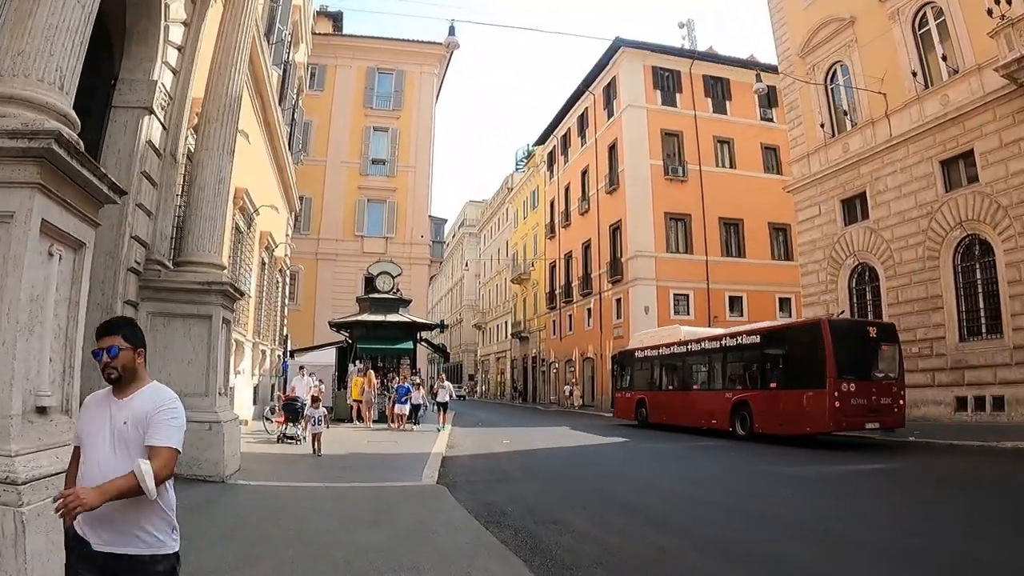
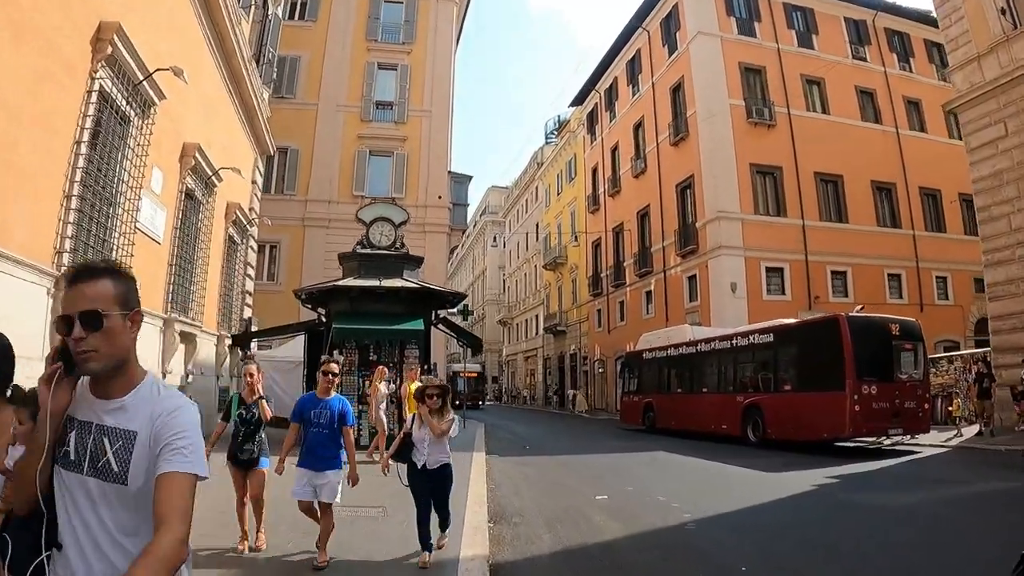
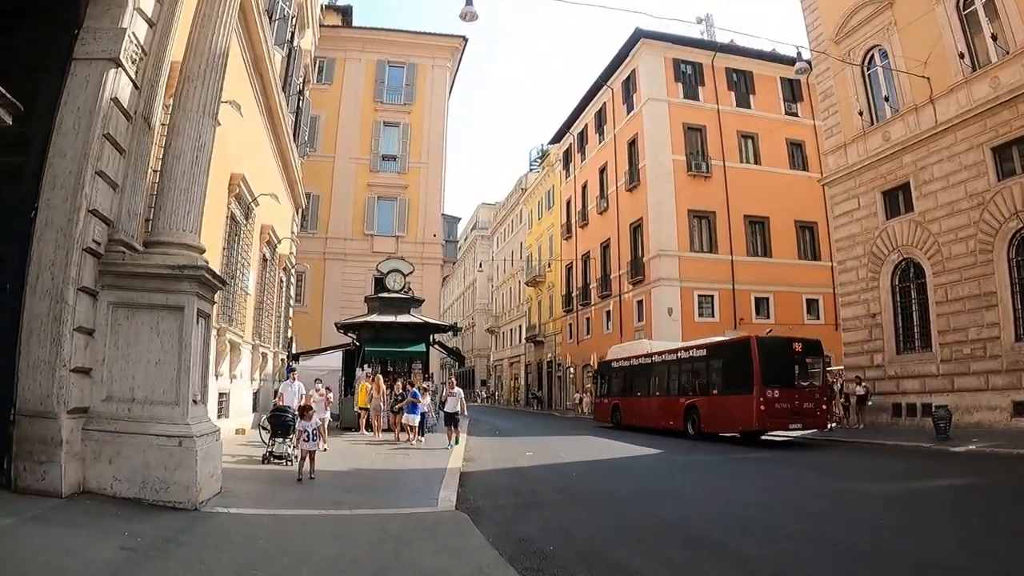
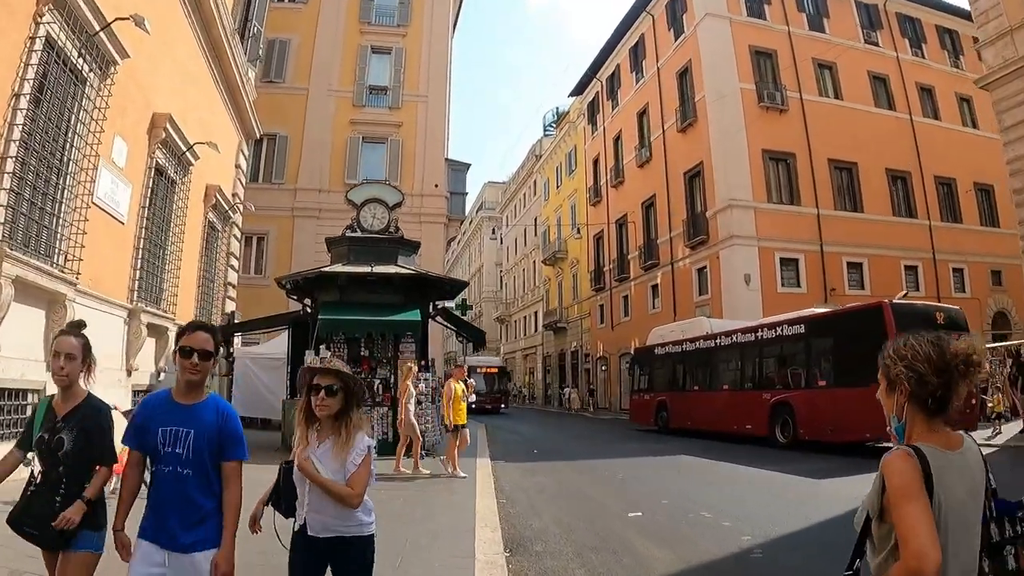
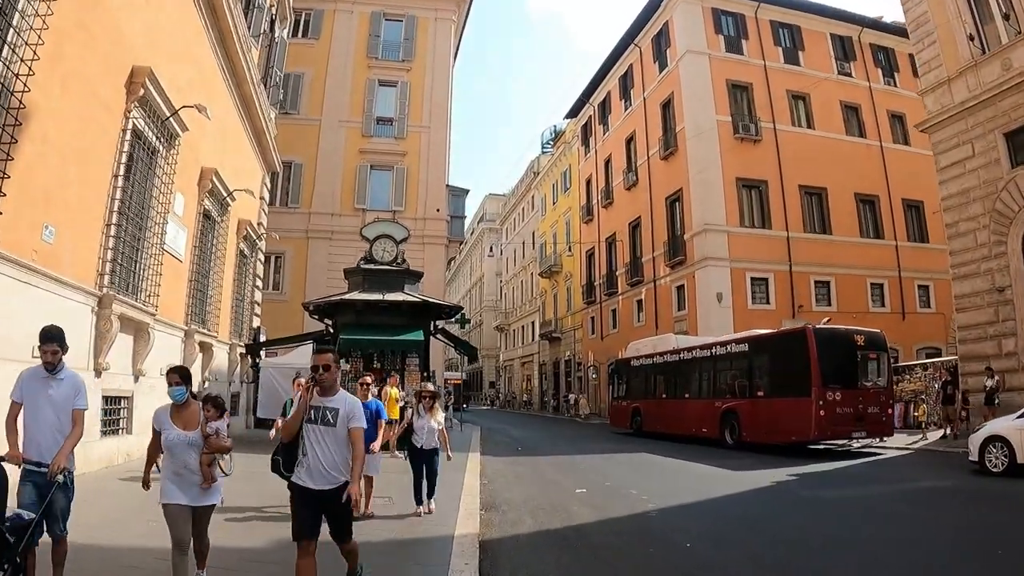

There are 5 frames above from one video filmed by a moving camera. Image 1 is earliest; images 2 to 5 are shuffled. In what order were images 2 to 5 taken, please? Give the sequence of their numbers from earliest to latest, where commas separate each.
3, 5, 2, 4
